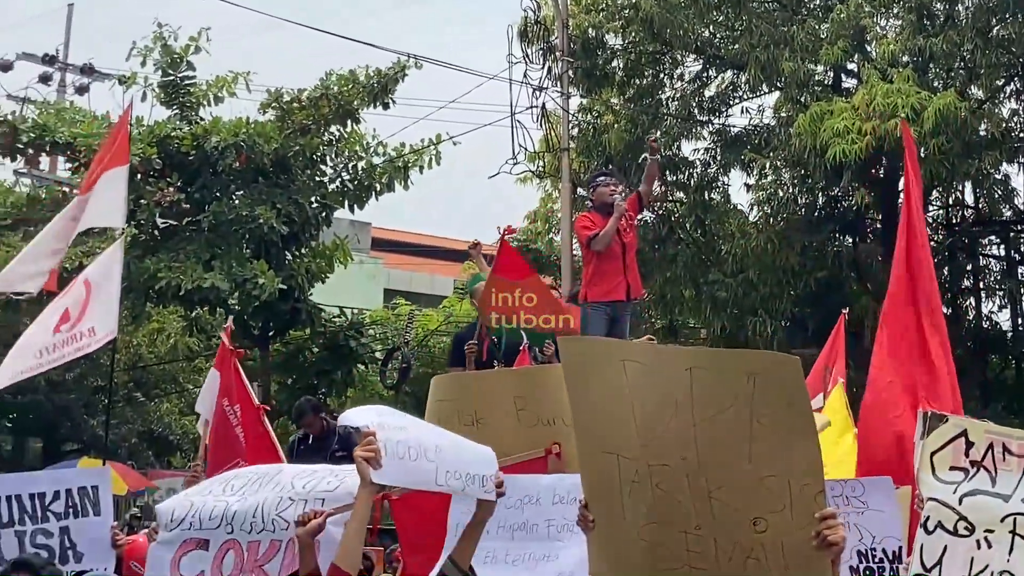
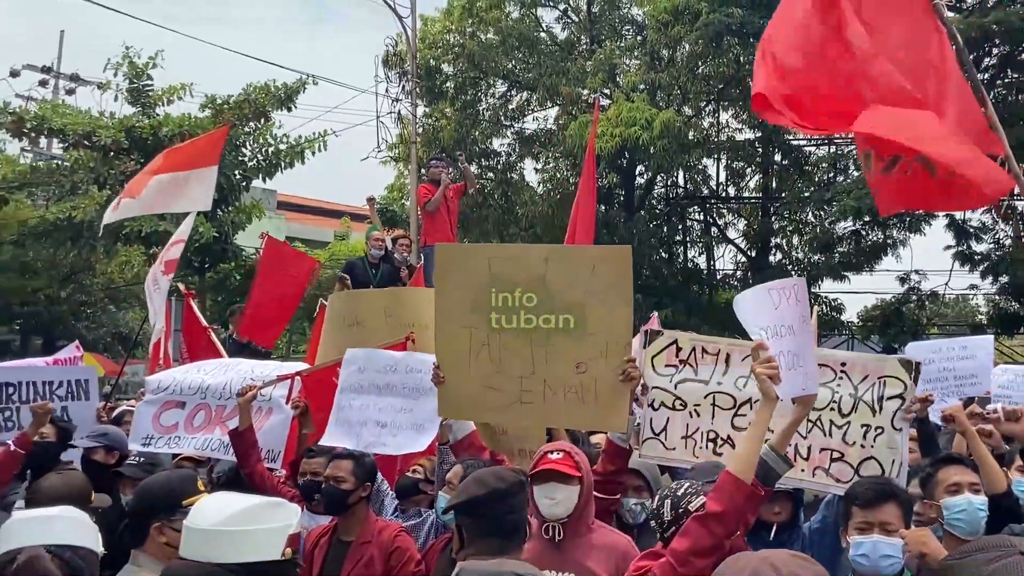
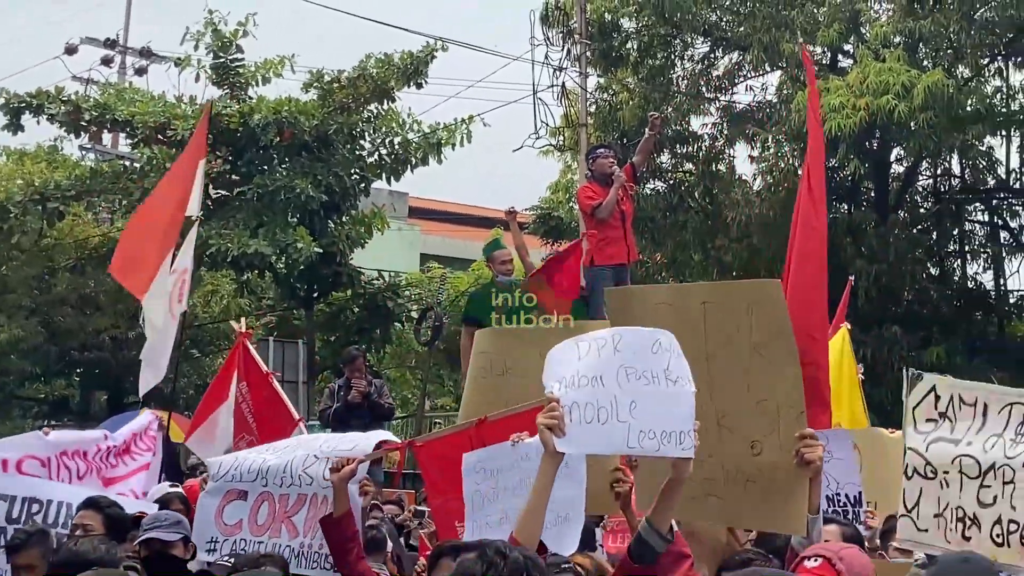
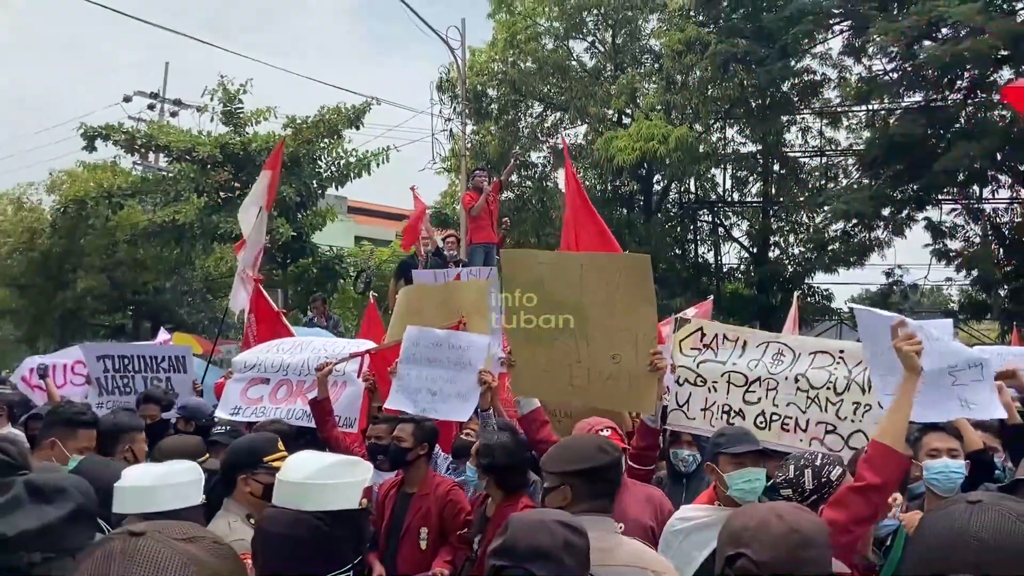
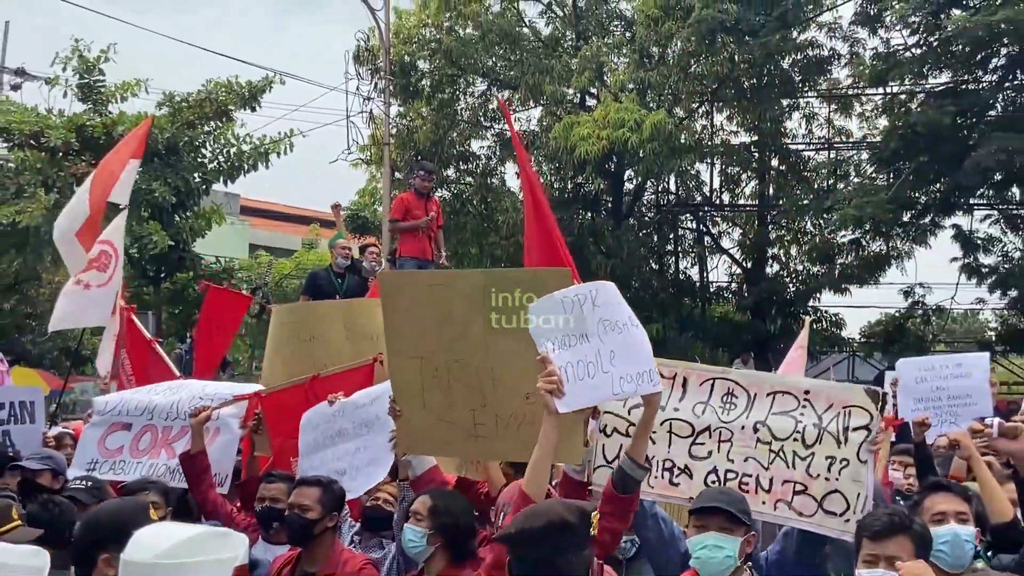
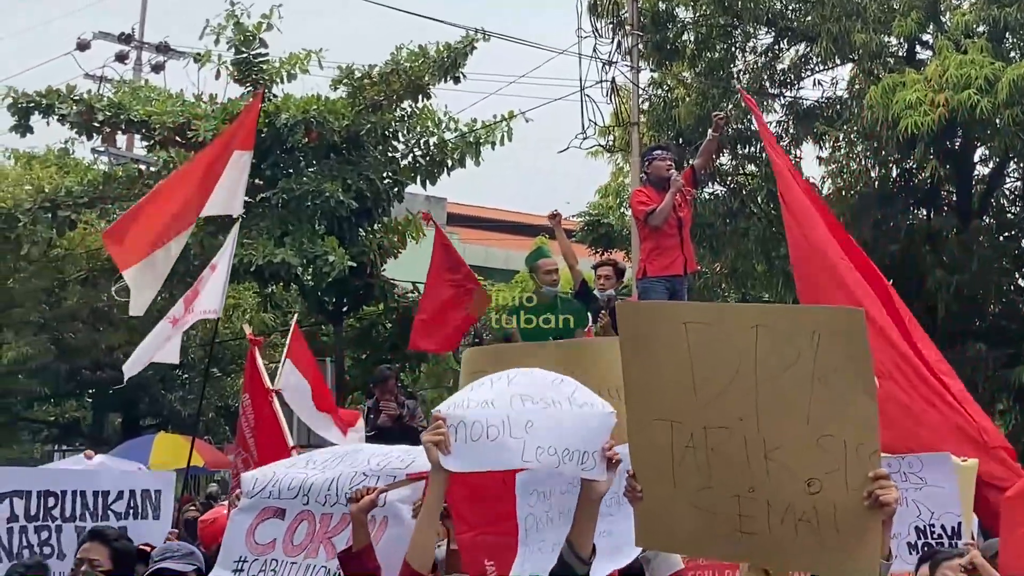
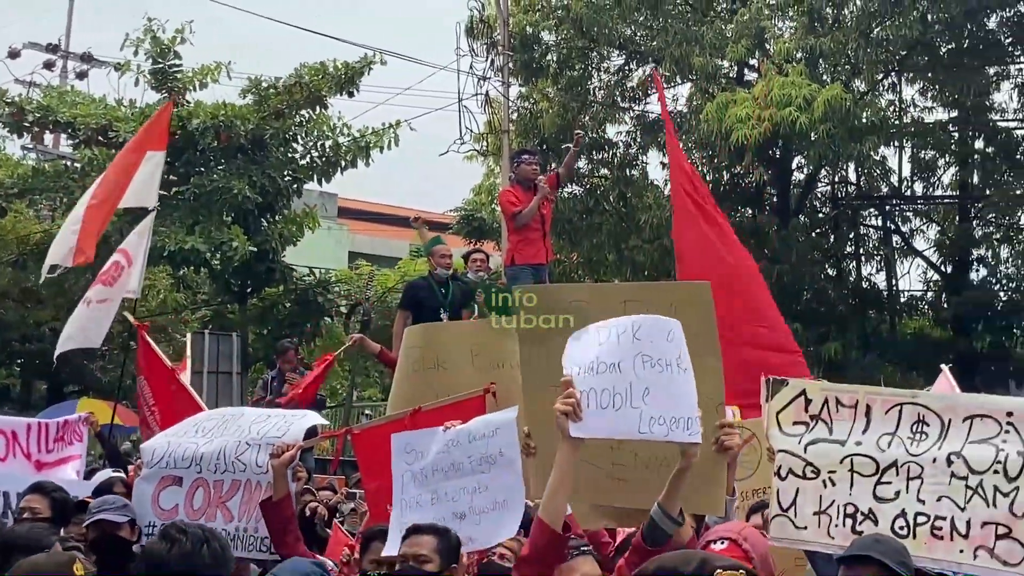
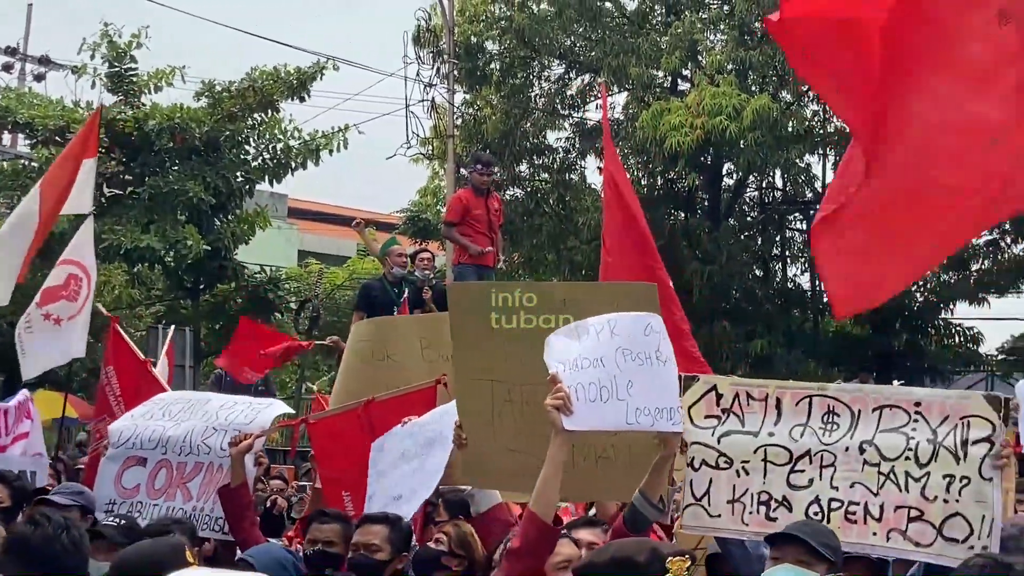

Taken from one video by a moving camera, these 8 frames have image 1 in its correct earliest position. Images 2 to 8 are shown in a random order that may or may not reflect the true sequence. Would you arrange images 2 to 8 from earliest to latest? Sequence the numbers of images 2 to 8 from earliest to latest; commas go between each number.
6, 3, 7, 8, 5, 2, 4
